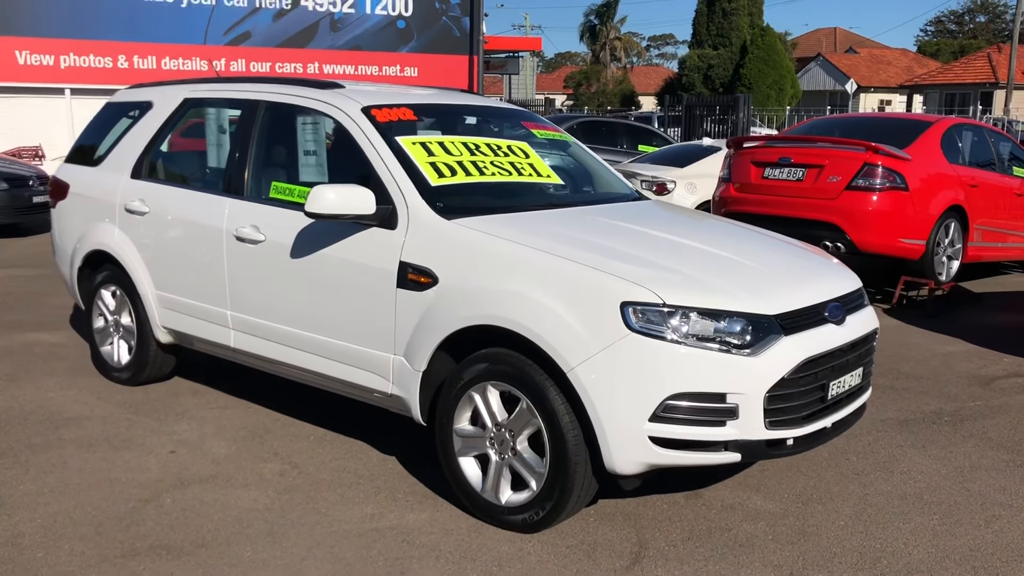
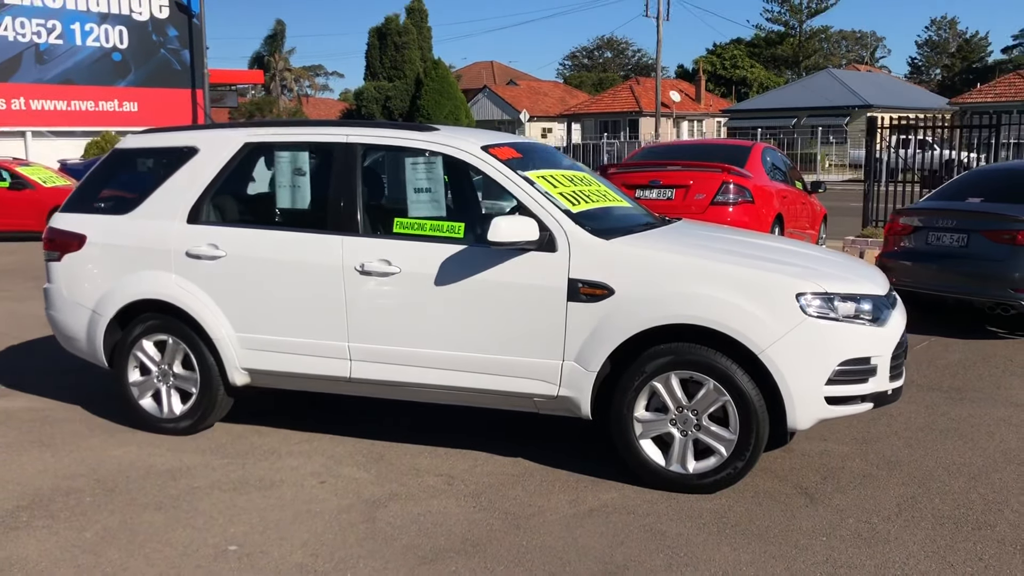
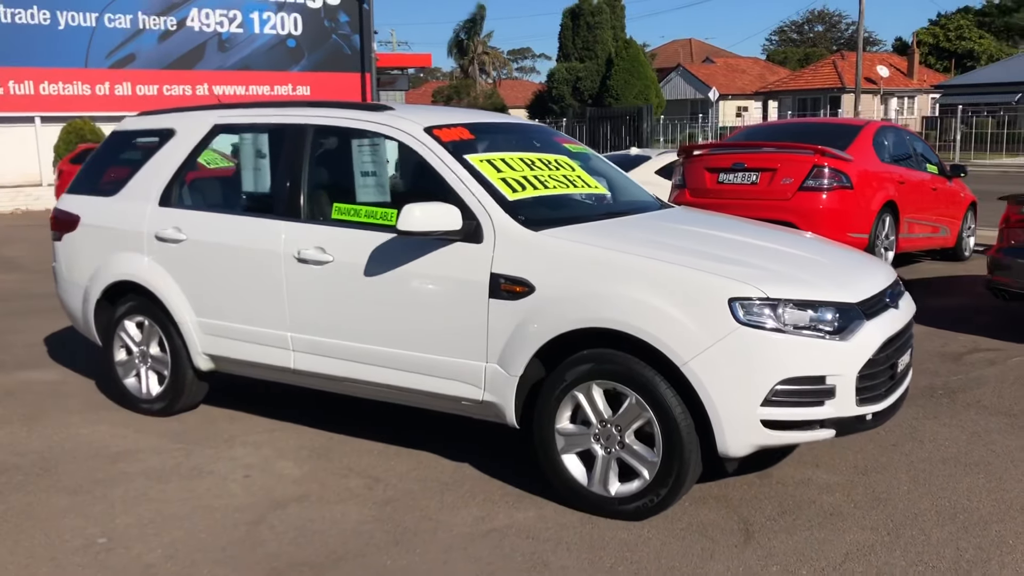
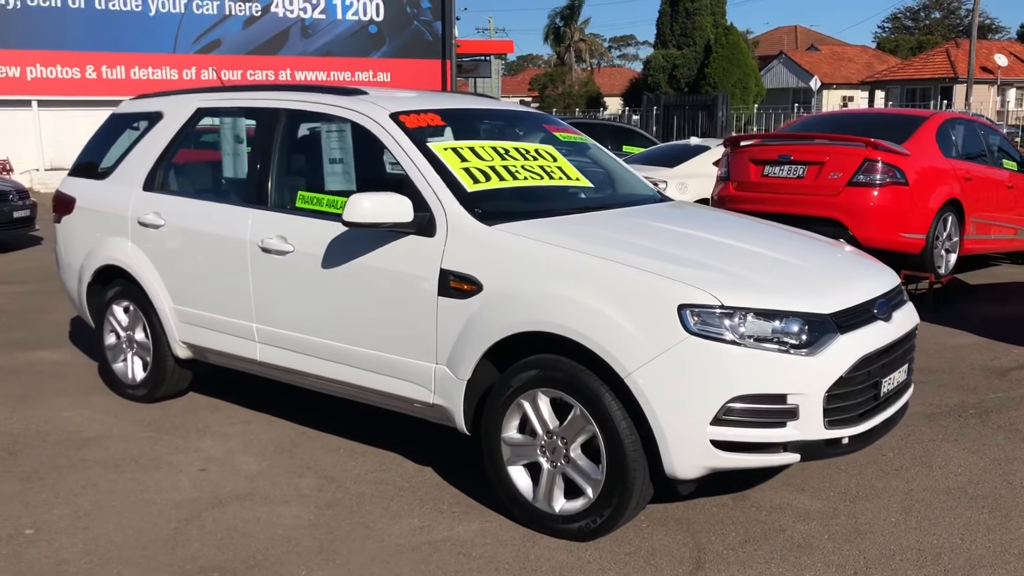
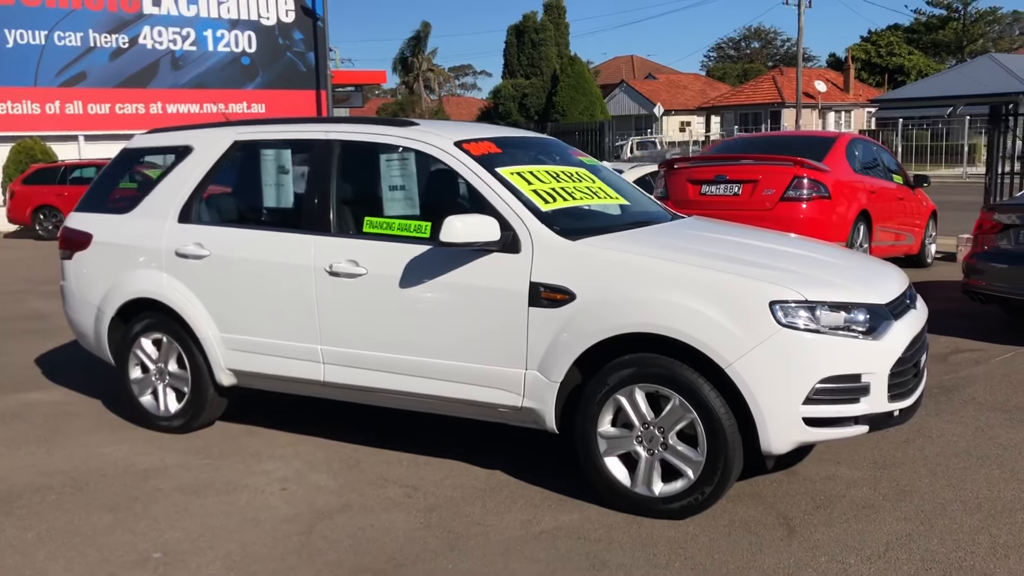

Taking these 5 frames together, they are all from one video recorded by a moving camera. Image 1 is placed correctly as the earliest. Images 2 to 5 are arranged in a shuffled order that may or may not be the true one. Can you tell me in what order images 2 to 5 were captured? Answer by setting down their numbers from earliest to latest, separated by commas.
4, 3, 5, 2
